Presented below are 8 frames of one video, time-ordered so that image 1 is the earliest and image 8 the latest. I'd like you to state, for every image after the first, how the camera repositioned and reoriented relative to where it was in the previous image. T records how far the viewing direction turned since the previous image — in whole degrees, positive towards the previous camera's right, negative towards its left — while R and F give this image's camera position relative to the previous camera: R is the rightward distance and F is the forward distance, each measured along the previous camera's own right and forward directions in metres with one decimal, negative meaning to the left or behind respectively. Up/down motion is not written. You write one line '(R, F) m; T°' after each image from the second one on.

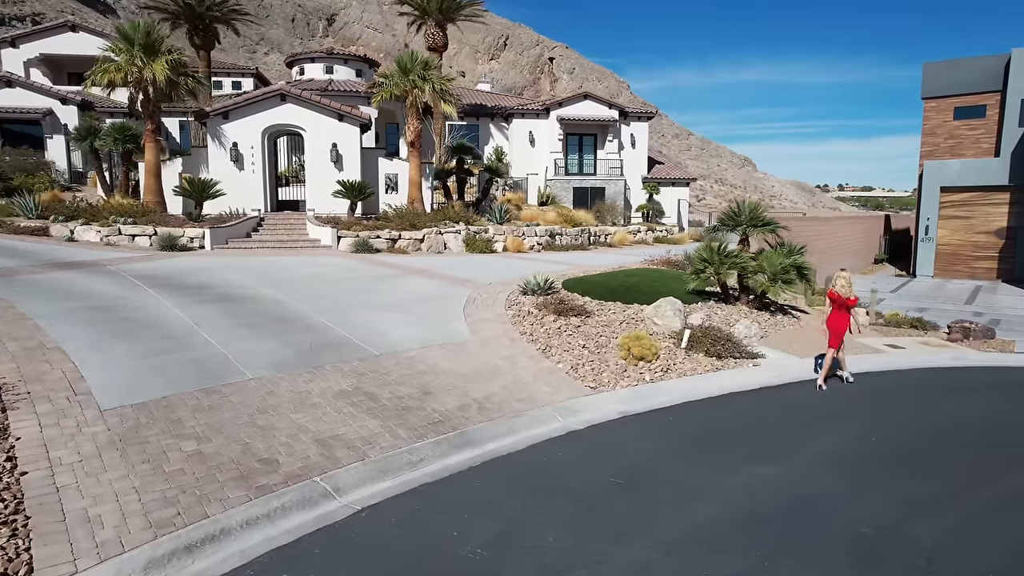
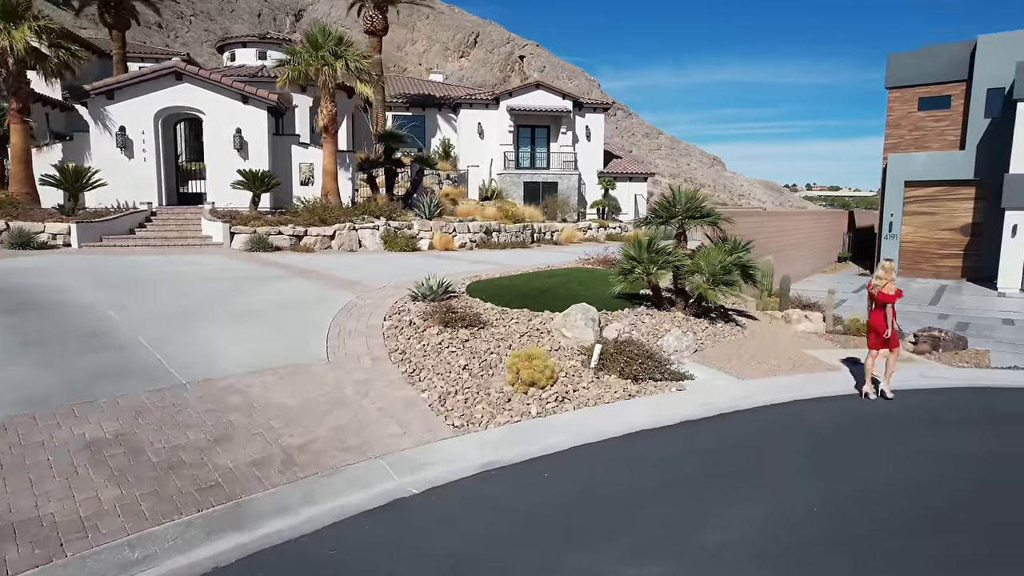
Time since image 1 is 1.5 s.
(+1.3, +2.1) m; +2°
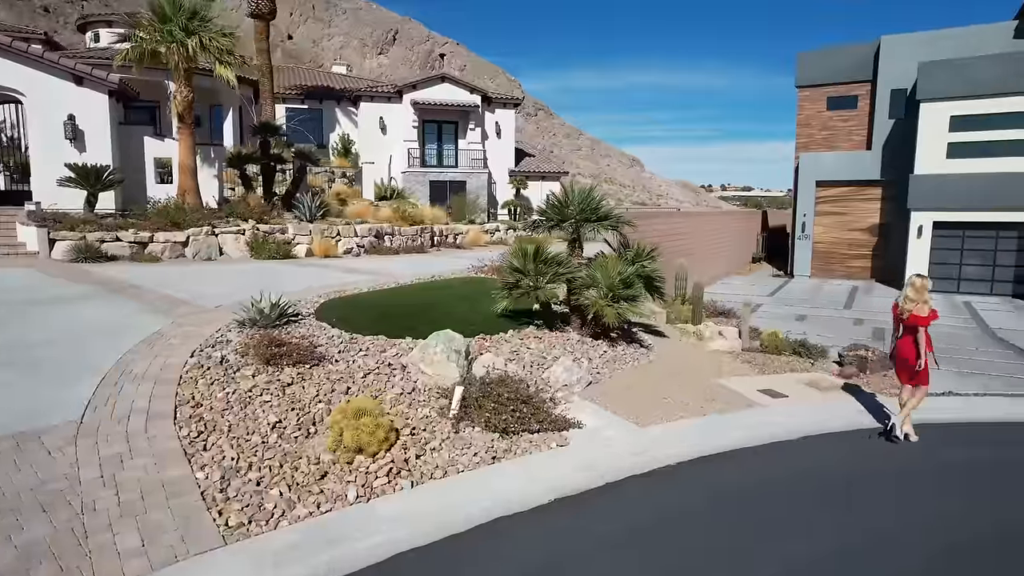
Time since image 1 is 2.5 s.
(+0.9, +1.9) m; +6°
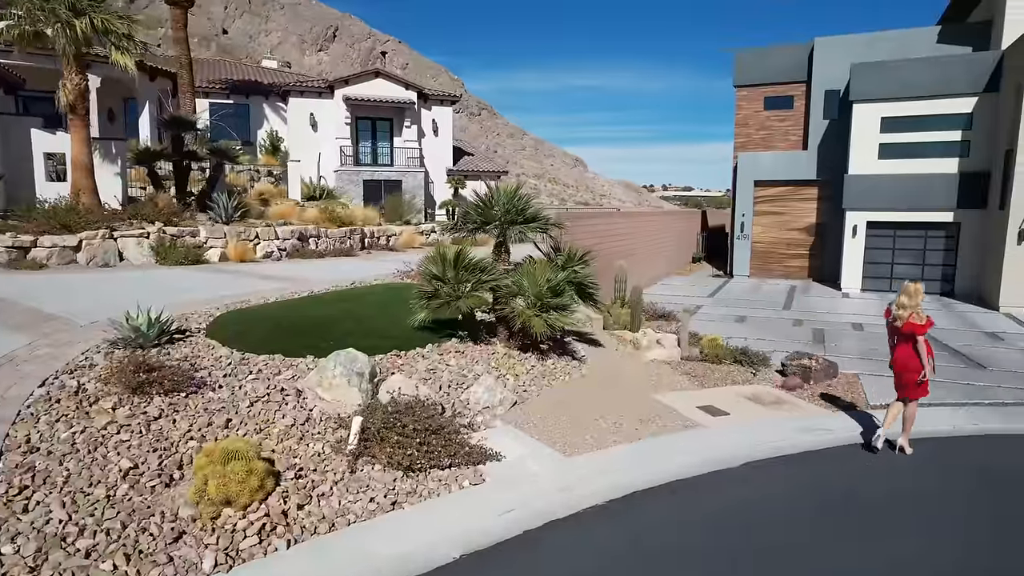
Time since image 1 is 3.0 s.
(+0.3, +0.8) m; +4°
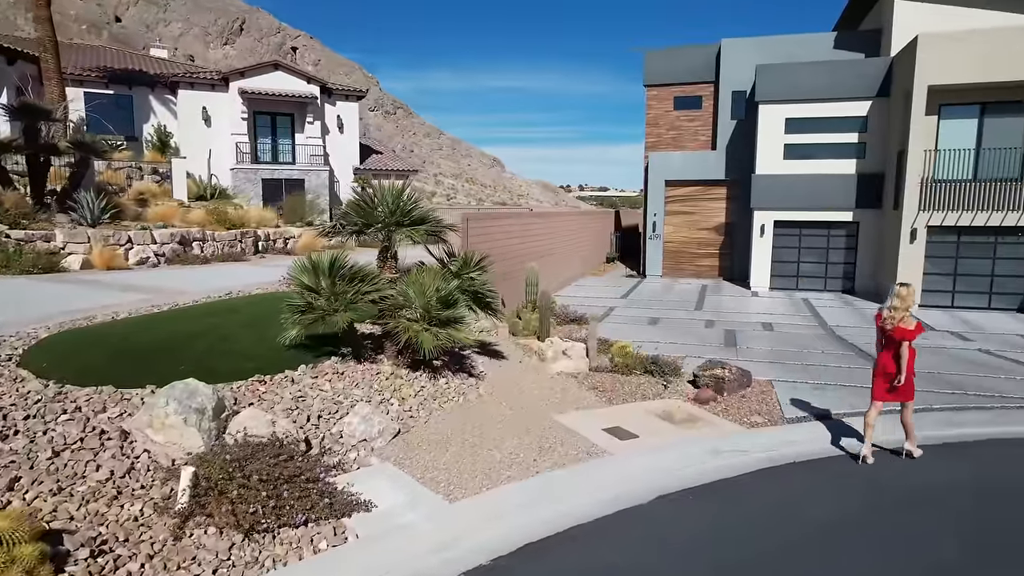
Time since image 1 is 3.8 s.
(+0.4, +0.9) m; +7°
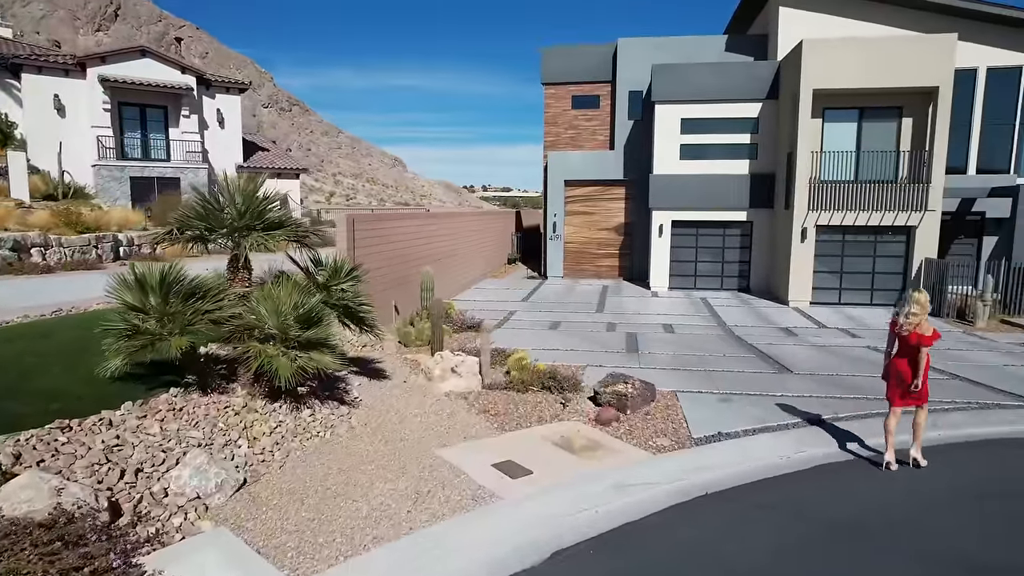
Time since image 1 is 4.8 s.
(+0.3, +0.9) m; +8°
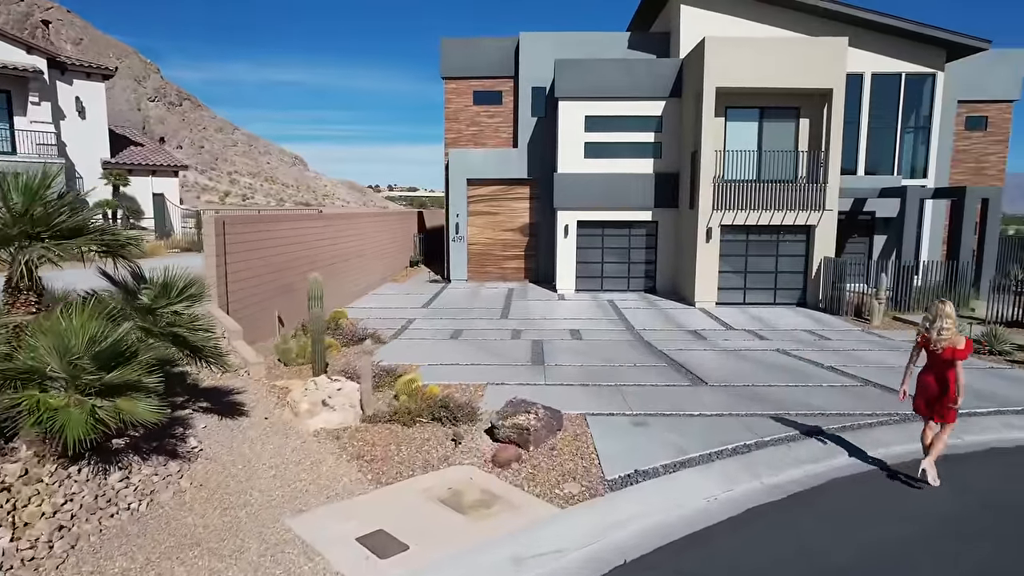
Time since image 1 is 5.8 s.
(+0.3, +1.1) m; +7°
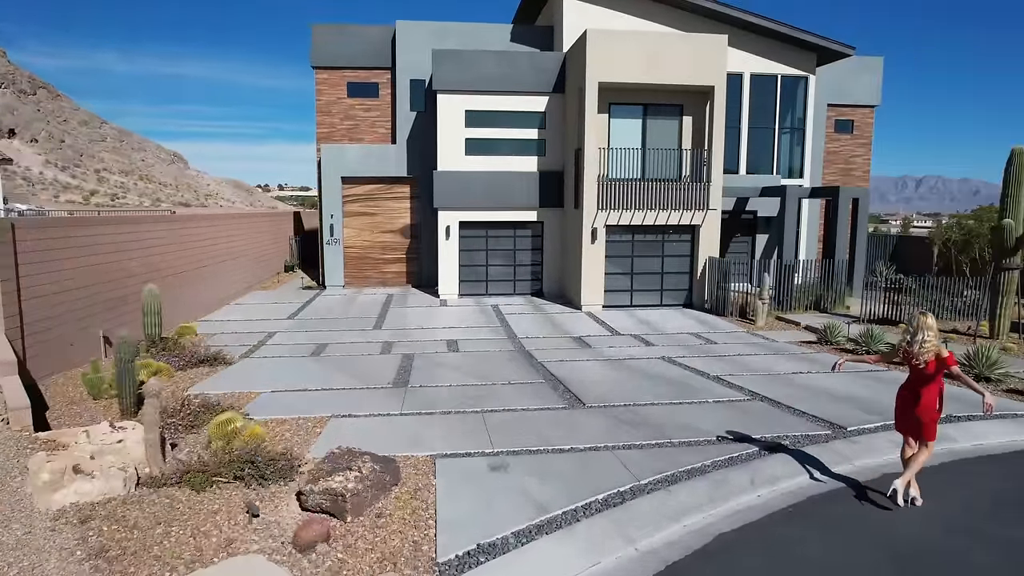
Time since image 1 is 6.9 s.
(+0.6, +1.3) m; +8°
